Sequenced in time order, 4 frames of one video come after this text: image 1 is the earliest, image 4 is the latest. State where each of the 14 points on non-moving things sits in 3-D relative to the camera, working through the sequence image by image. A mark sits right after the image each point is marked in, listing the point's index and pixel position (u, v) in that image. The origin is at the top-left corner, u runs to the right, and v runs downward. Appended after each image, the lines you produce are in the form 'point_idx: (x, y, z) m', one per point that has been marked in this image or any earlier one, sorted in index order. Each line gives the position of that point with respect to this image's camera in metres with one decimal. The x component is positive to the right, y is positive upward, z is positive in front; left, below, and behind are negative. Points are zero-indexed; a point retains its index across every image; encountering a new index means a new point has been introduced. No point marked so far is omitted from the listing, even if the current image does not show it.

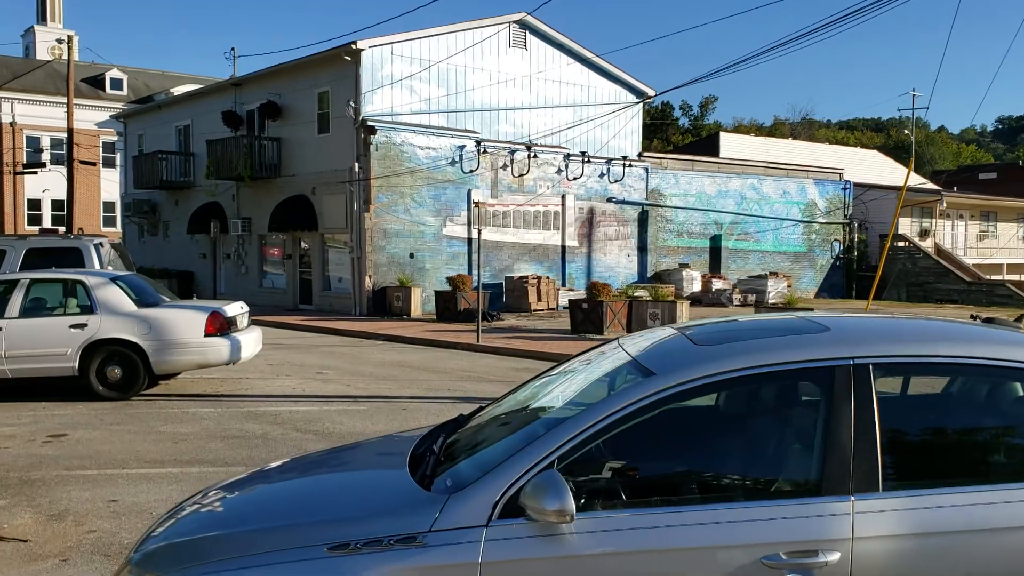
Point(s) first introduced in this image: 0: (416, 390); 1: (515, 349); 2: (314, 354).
0: (-1.2, -1.2, +11.7) m
1: (0.0, -1.0, +16.7) m
2: (-3.2, -1.1, +15.7) m
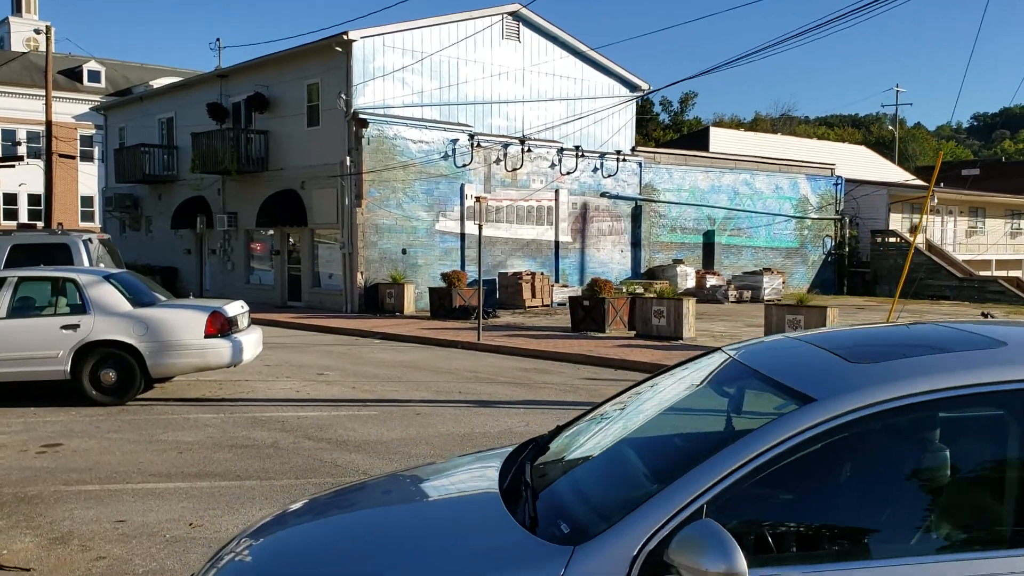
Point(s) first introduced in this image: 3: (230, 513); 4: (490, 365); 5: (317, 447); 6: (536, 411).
0: (-1.0, -1.2, +11.2) m
1: (+0.1, -1.0, +16.2) m
2: (-3.1, -1.0, +15.1) m
3: (-1.8, -1.4, +6.2) m
4: (-0.3, -1.1, +14.0) m
5: (-1.6, -1.3, +8.1) m
6: (+0.2, -1.2, +9.7) m
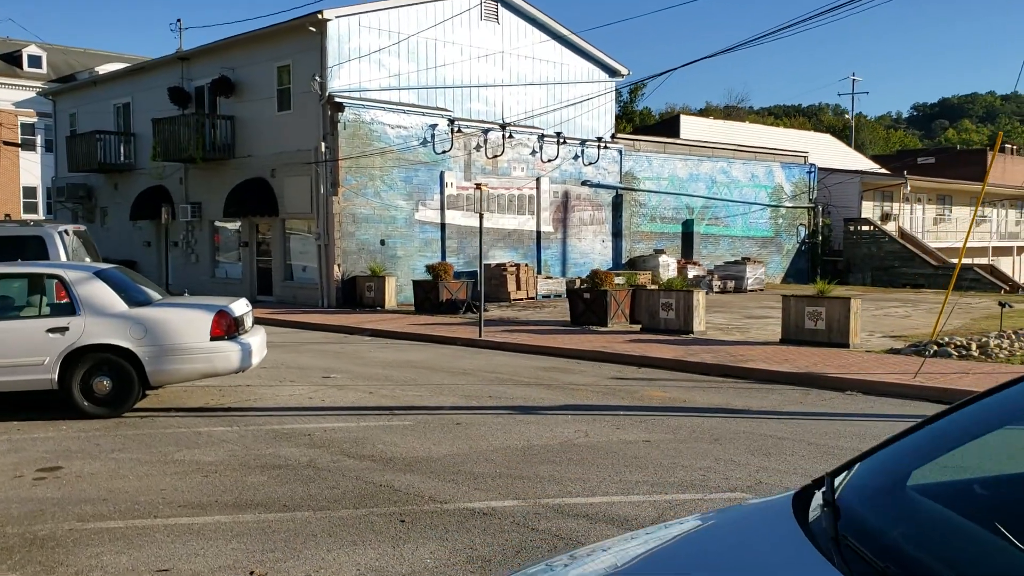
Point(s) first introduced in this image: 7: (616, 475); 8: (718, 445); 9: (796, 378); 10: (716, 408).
0: (-0.6, -1.1, +10.2) m
1: (+0.2, -0.9, +15.3) m
2: (-2.9, -0.9, +14.0) m
3: (-1.2, -1.4, +5.2) m
4: (-0.1, -1.0, +13.1) m
5: (-1.1, -1.3, +7.1) m
6: (+0.7, -1.2, +8.8) m
7: (+0.7, -1.3, +6.7) m
8: (+1.6, -1.2, +7.7) m
9: (+3.3, -1.1, +11.6) m
10: (+2.0, -1.2, +9.5) m
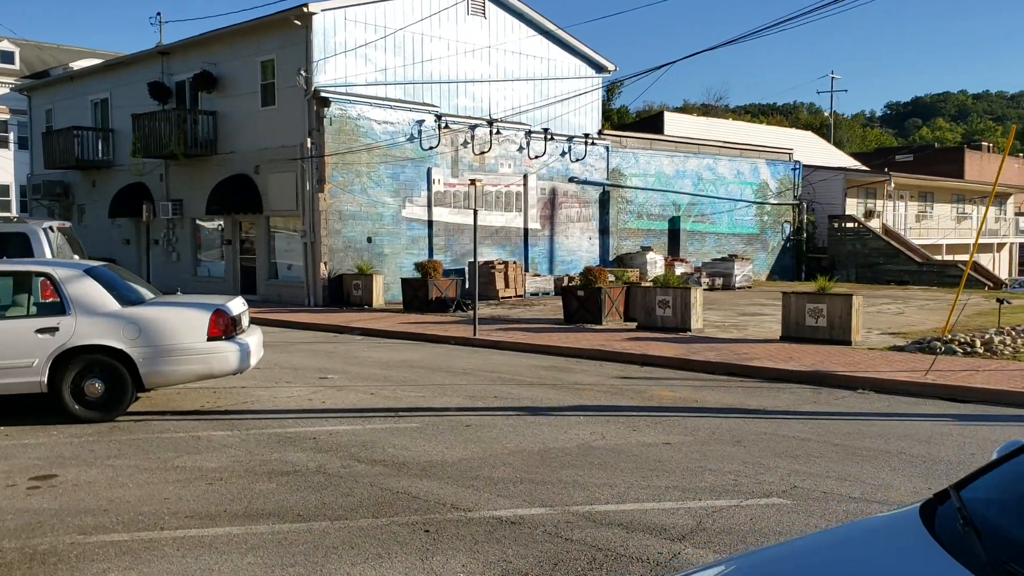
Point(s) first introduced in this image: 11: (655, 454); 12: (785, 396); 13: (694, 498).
0: (-0.6, -1.1, +9.9) m
1: (+0.1, -0.8, +15.0) m
2: (-3.0, -0.9, +13.7) m
3: (-1.0, -1.4, +4.9) m
4: (-0.1, -1.0, +12.8) m
5: (-1.0, -1.3, +6.8) m
6: (+0.8, -1.1, +8.5) m
7: (+0.9, -1.2, +6.4) m
8: (+1.7, -1.2, +7.4) m
9: (+3.4, -1.0, +11.4) m
10: (+2.1, -1.1, +9.3) m
11: (+1.0, -1.2, +7.2) m
12: (+2.8, -1.1, +10.2) m
13: (+1.1, -1.3, +5.9) m
